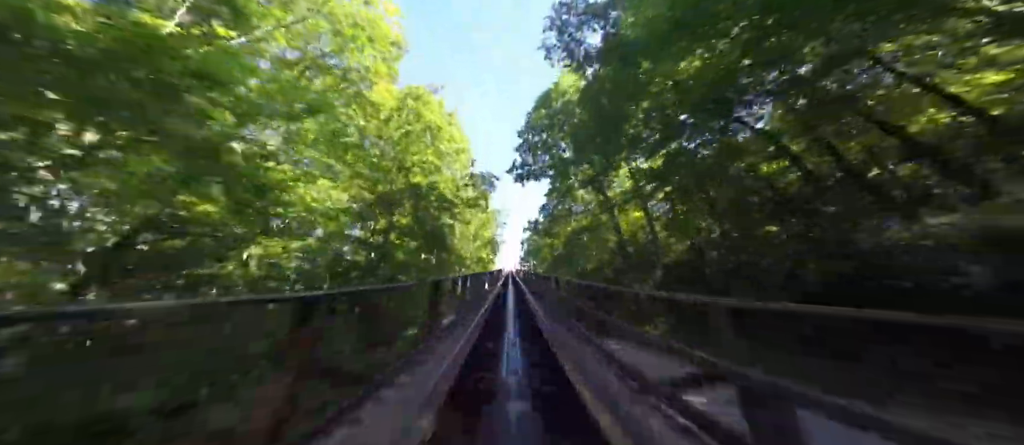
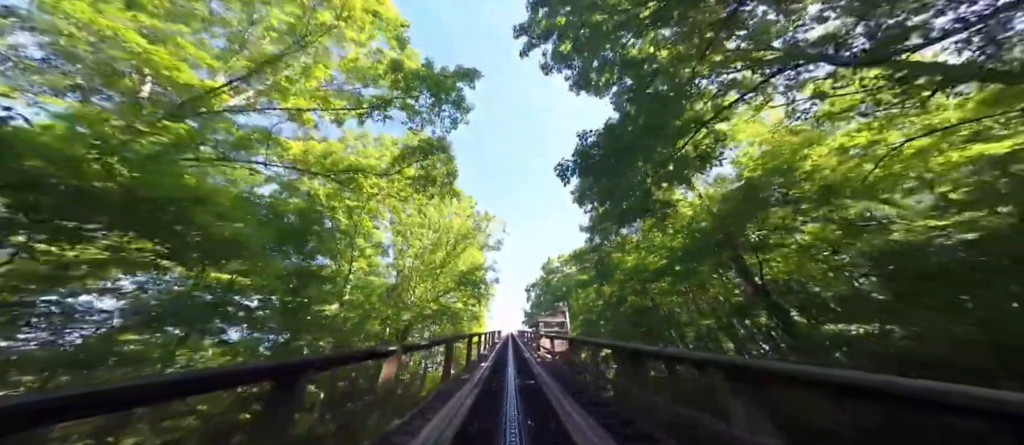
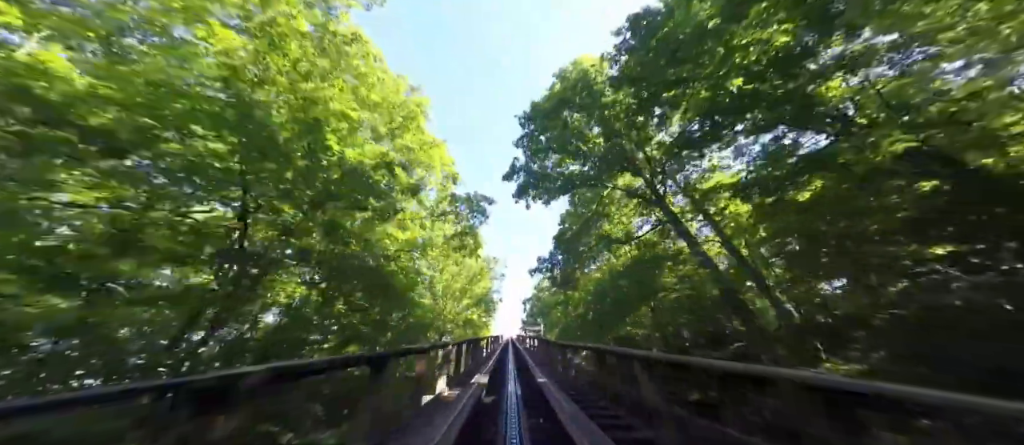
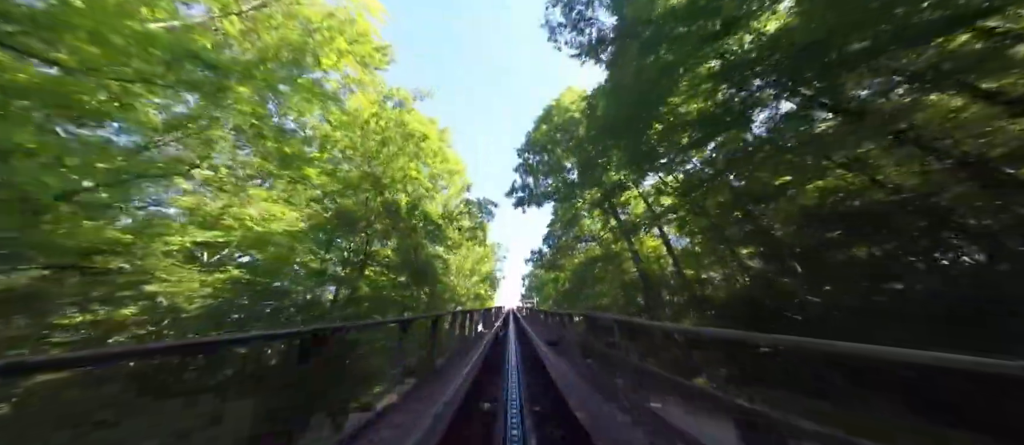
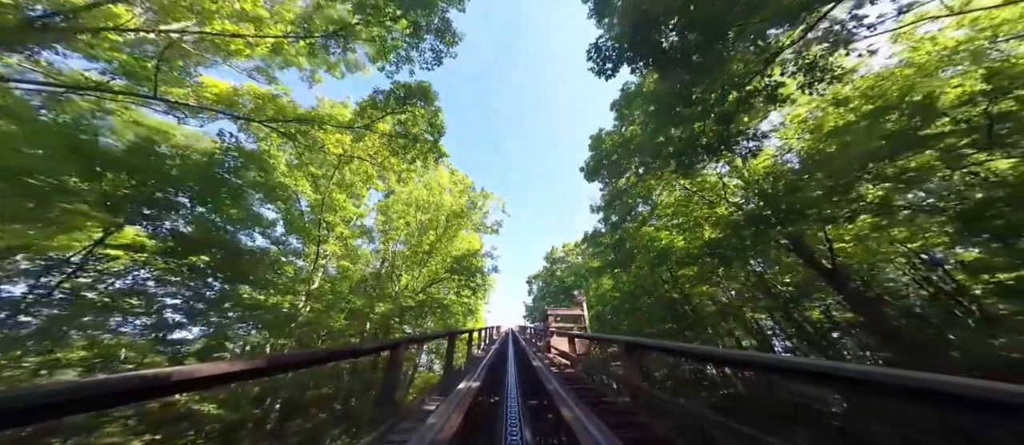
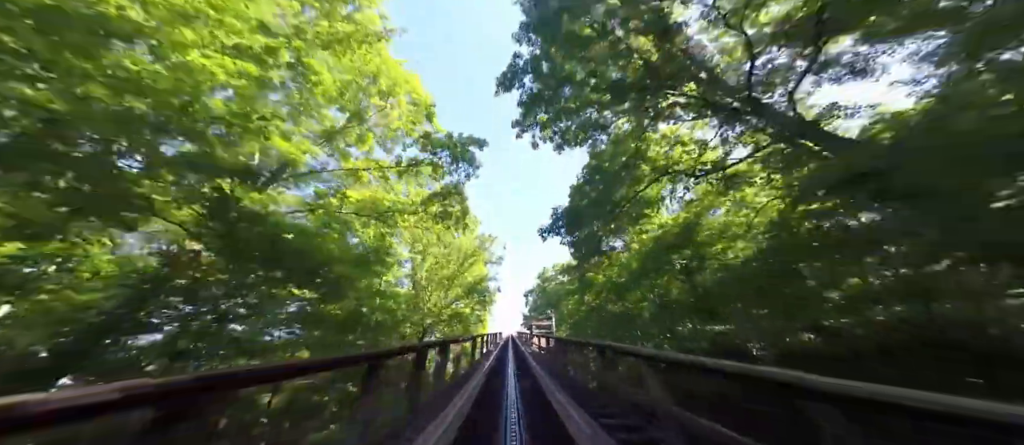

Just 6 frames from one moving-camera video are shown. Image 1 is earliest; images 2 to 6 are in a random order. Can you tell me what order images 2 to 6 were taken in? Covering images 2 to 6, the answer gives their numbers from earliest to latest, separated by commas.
4, 3, 6, 2, 5
